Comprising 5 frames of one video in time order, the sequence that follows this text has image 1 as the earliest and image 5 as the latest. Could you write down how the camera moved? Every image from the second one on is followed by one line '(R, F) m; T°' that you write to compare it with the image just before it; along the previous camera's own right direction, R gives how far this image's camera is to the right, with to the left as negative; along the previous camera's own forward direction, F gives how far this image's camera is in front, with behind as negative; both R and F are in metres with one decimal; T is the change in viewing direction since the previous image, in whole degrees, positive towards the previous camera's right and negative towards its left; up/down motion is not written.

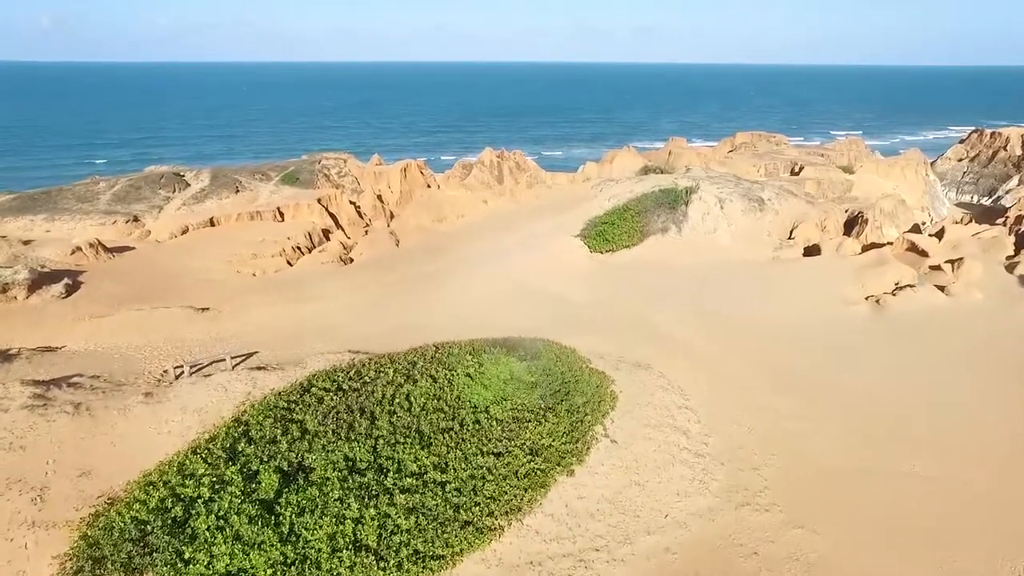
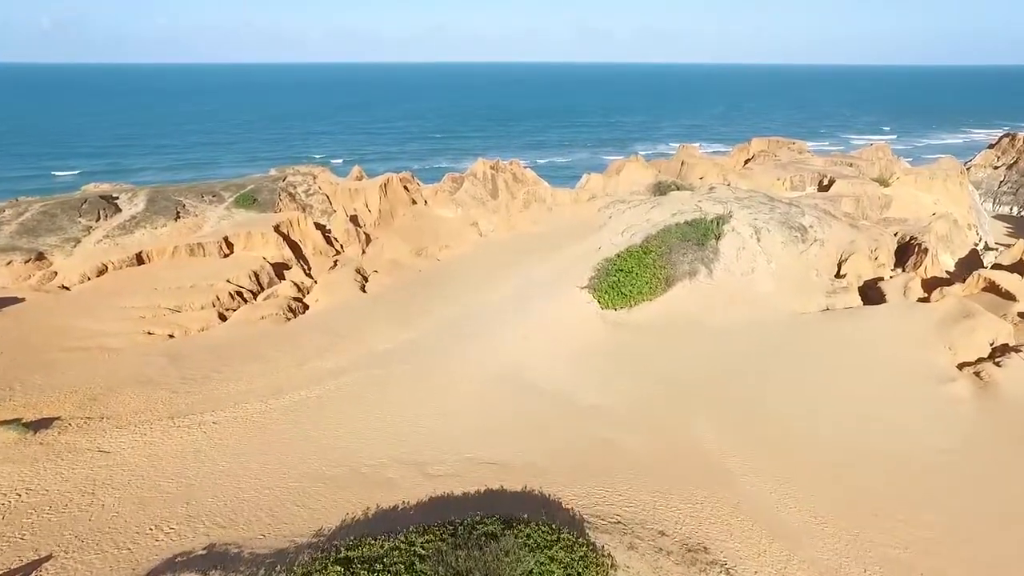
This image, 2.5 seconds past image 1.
(+0.3, +5.9) m; 0°
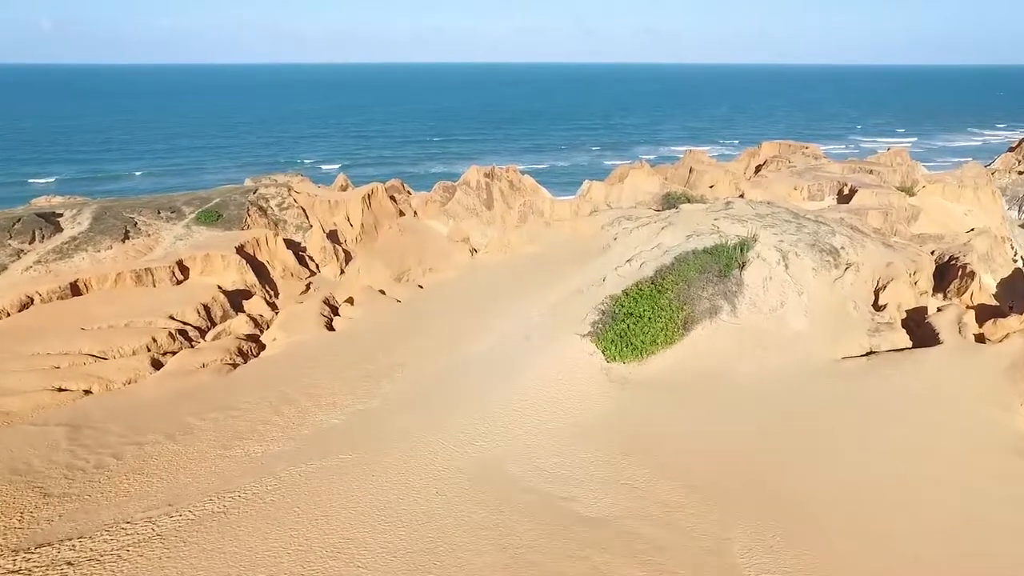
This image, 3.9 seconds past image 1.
(+0.3, +3.6) m; 0°
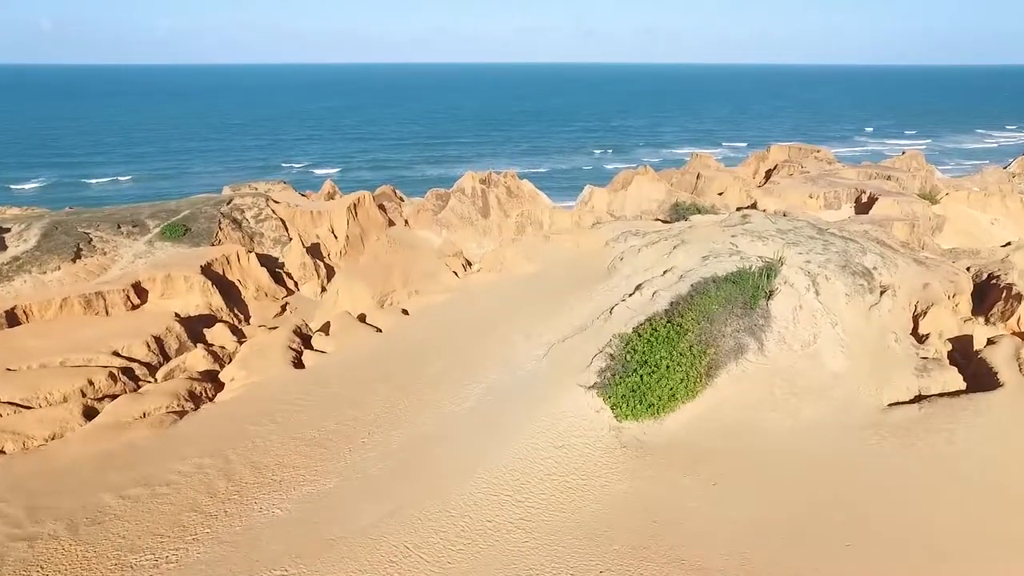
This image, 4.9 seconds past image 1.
(+0.2, +2.8) m; 0°
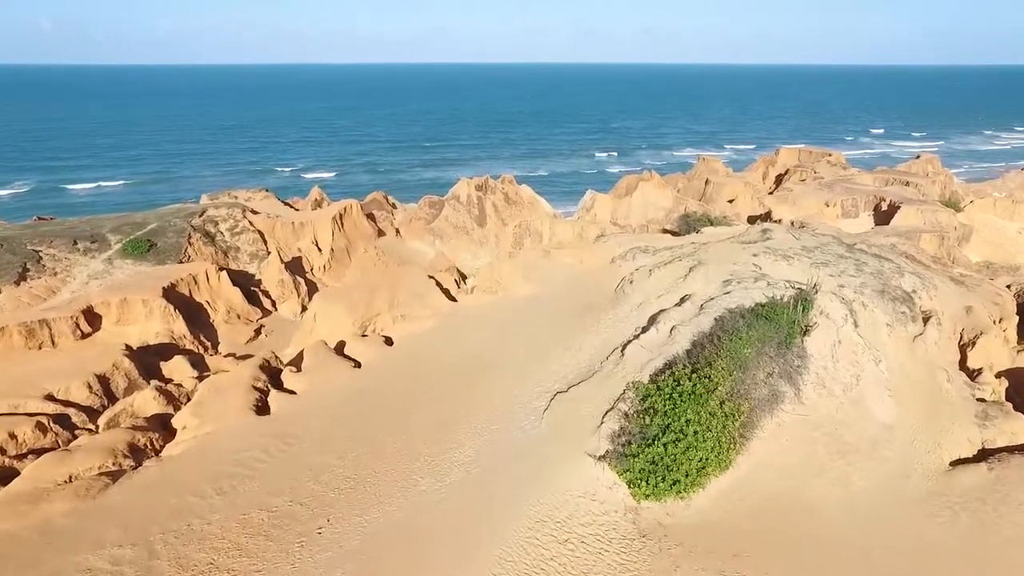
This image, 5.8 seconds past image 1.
(+0.1, +2.6) m; 0°
